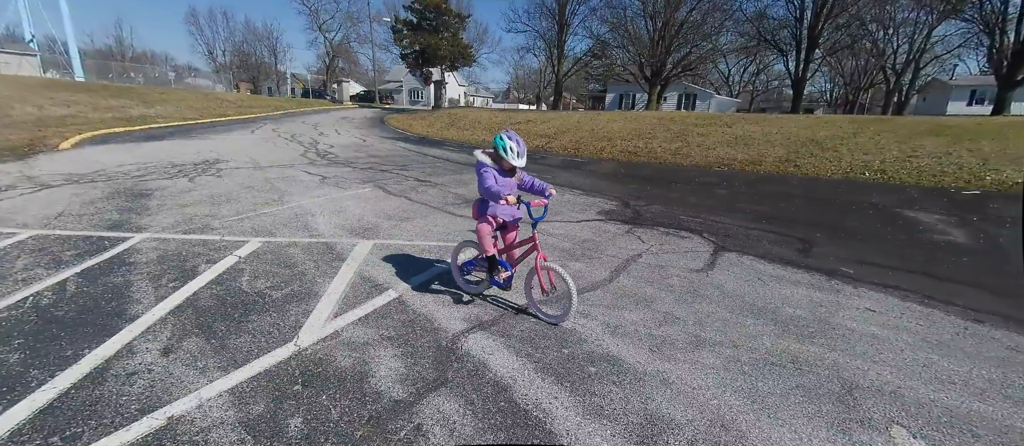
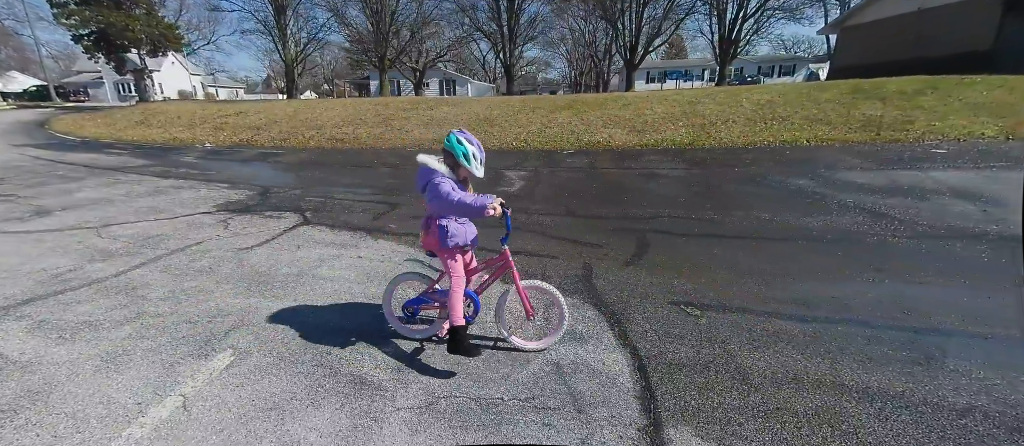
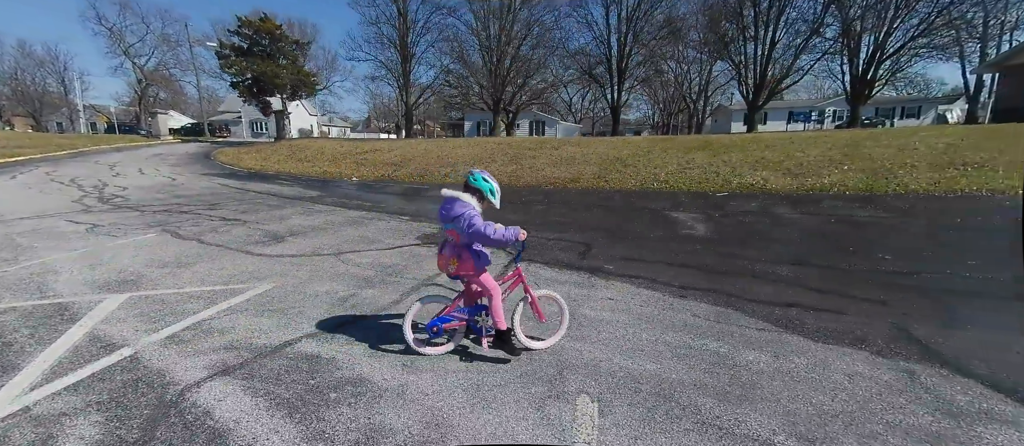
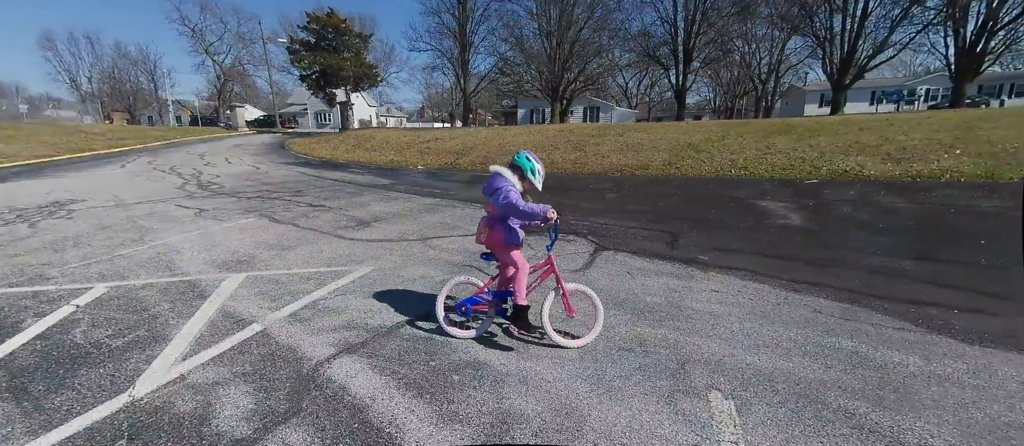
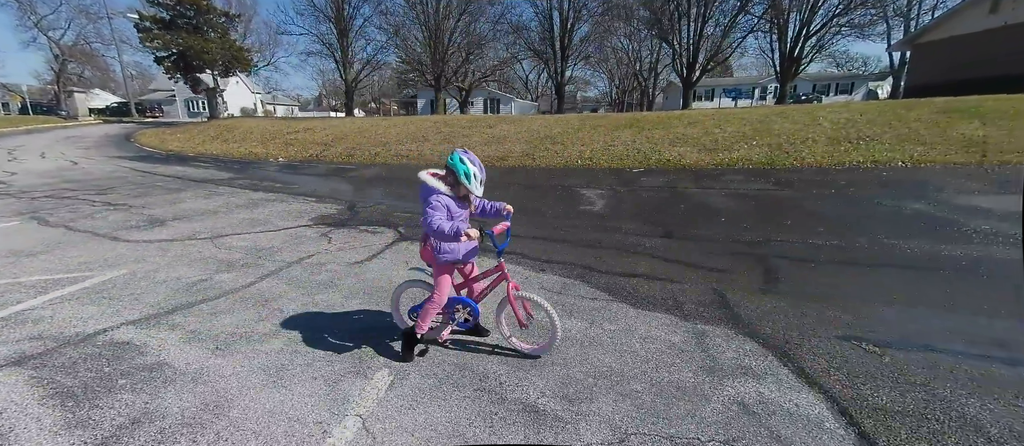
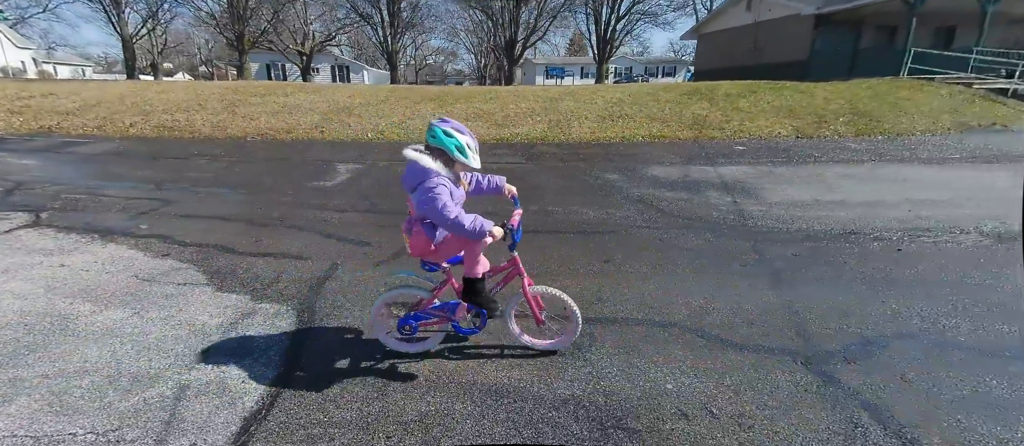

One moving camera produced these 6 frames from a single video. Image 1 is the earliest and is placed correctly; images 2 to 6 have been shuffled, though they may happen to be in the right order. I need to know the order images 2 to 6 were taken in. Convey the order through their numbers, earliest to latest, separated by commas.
4, 3, 5, 2, 6
